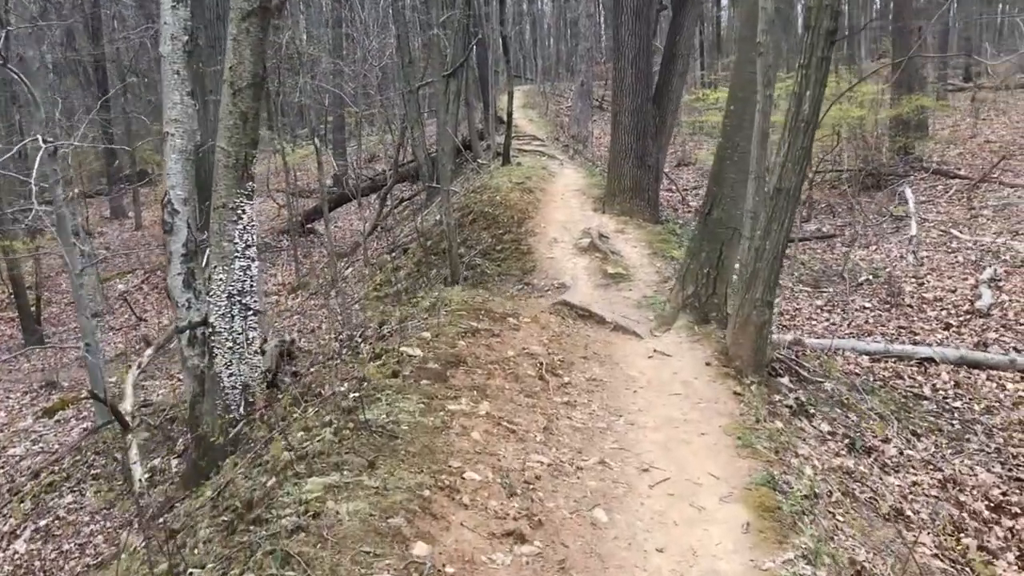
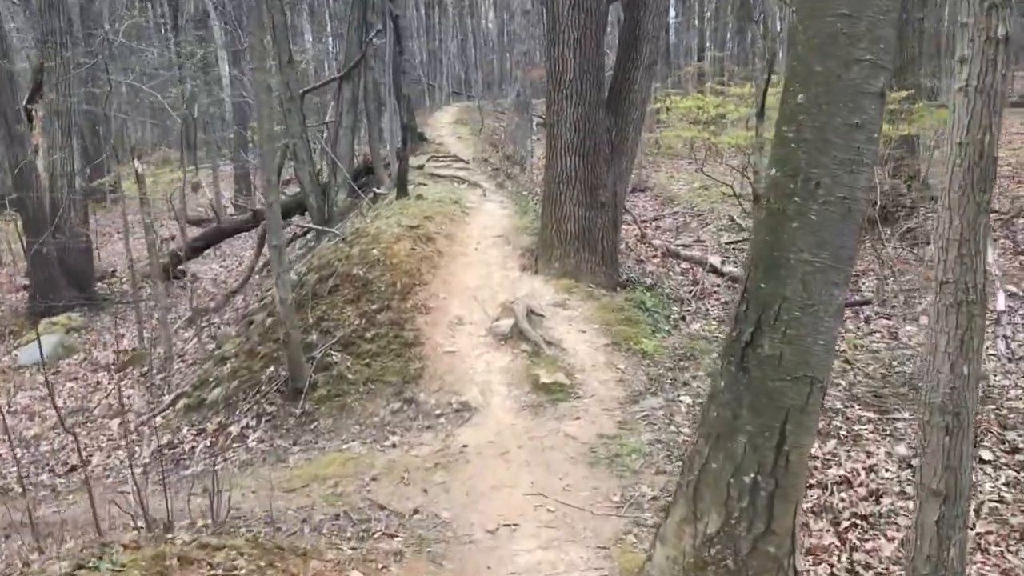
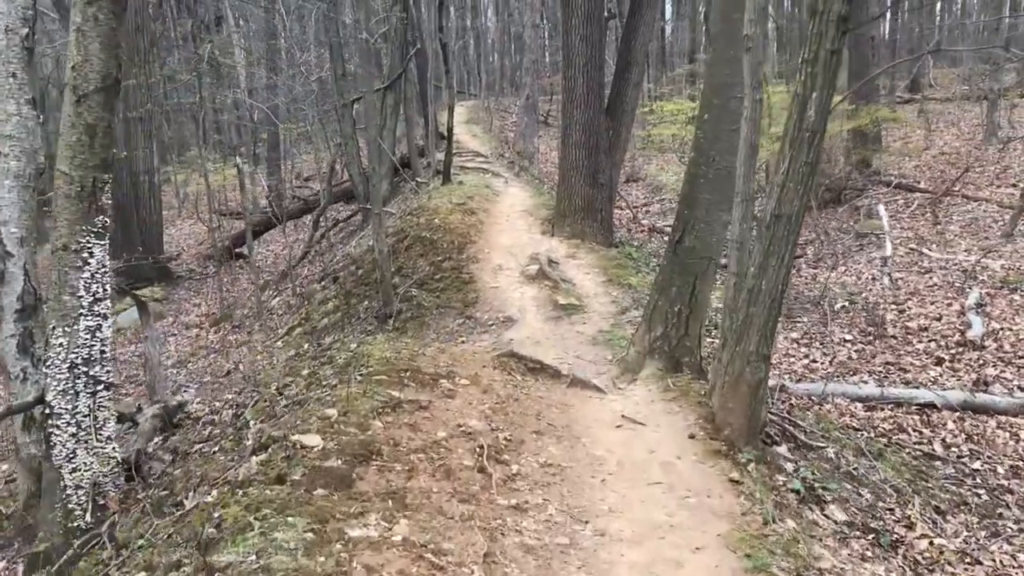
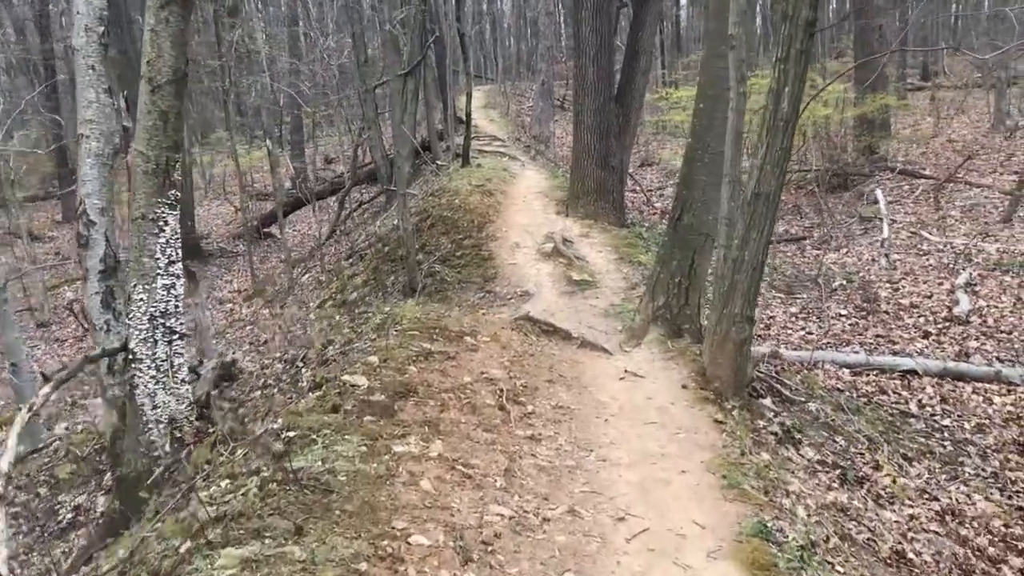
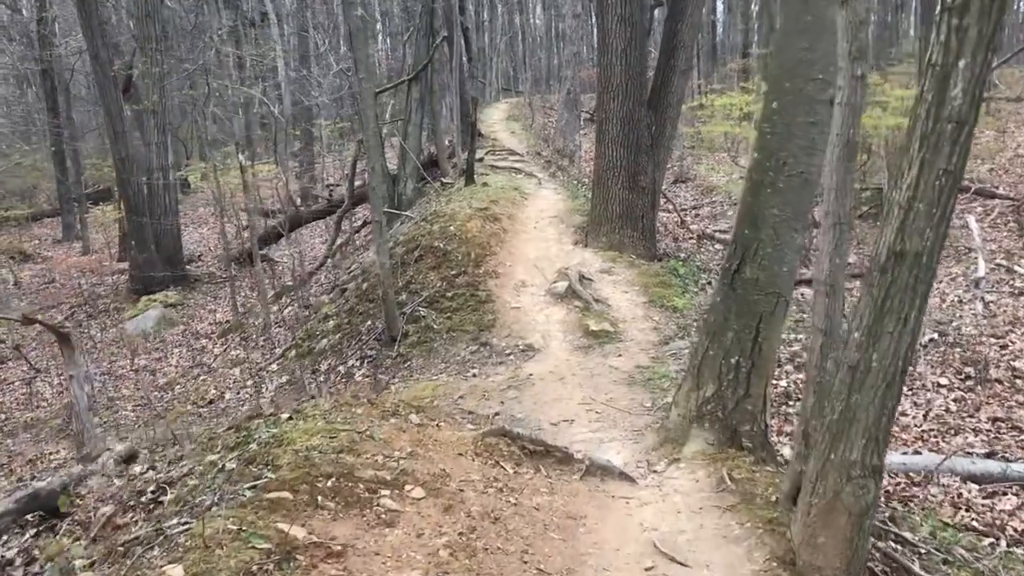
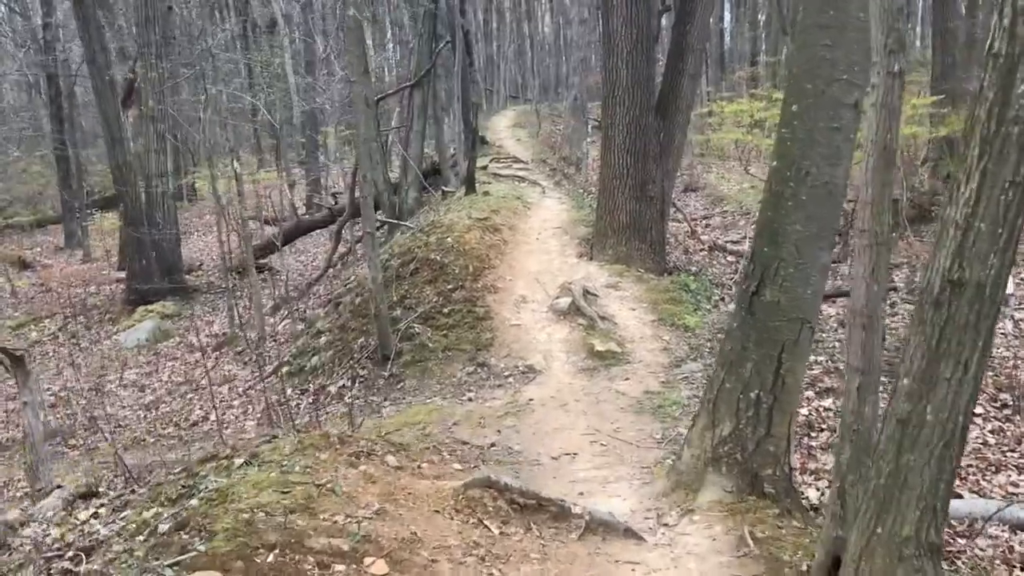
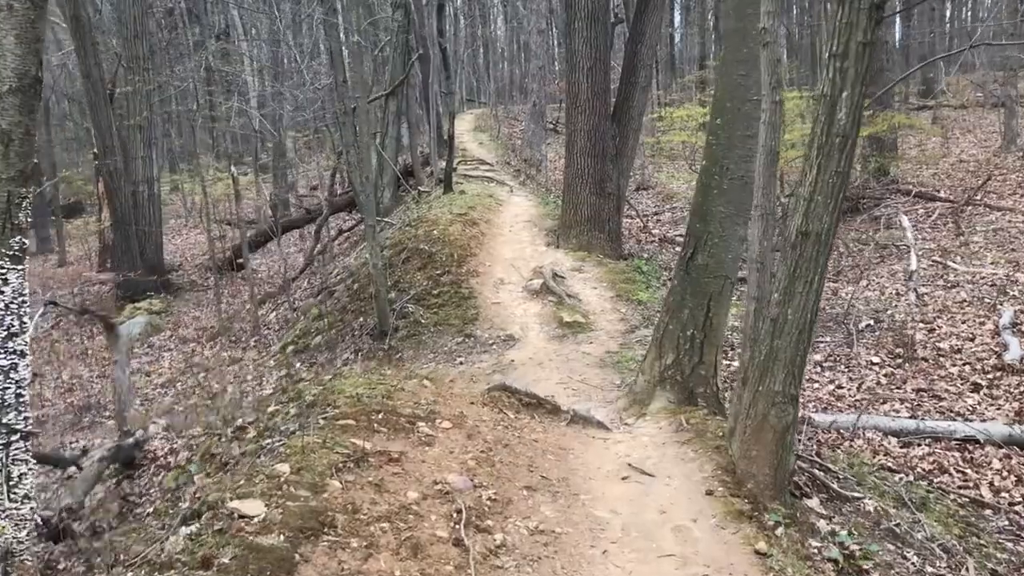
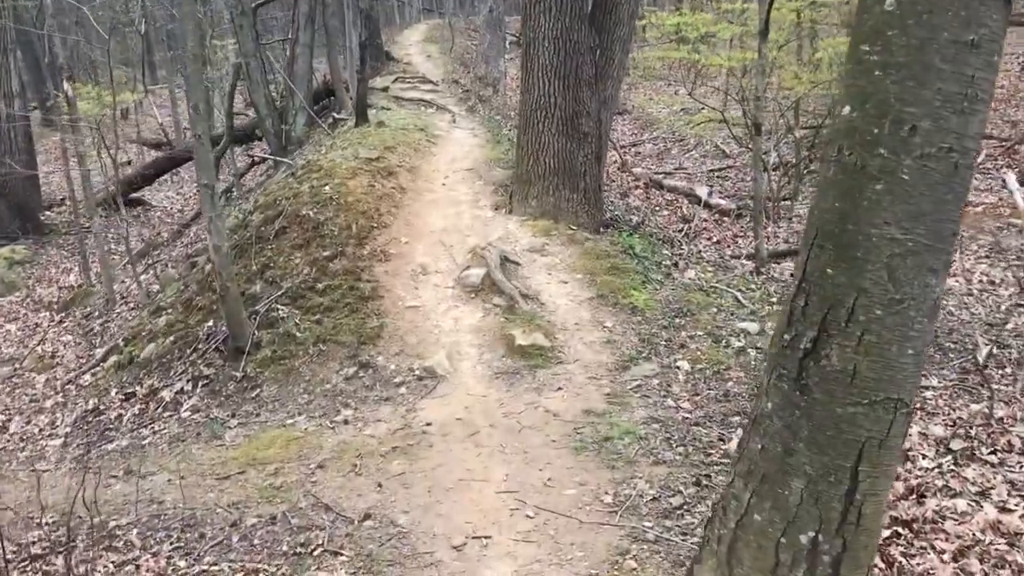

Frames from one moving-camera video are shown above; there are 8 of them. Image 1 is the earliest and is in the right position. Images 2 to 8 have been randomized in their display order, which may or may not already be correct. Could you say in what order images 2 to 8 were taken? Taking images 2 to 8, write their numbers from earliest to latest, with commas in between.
4, 3, 7, 5, 6, 2, 8
